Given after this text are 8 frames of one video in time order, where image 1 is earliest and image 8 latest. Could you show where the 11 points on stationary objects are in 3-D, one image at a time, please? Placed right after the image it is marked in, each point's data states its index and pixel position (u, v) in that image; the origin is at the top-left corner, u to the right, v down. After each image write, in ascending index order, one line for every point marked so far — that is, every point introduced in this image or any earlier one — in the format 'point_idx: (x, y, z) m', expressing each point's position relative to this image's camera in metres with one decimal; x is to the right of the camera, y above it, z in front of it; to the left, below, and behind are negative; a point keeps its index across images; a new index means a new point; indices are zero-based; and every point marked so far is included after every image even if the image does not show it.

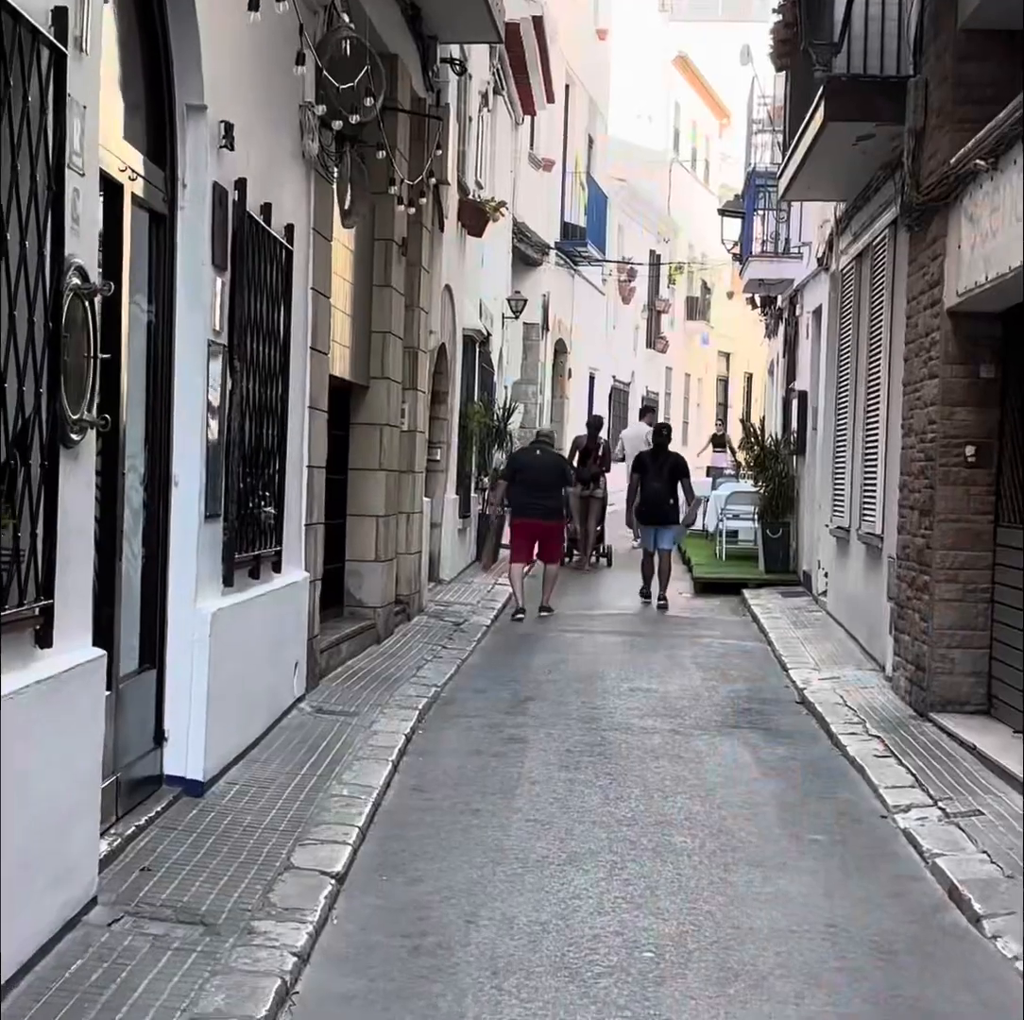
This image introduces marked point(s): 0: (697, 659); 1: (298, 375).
0: (+1.4, -1.1, +10.8) m
1: (-1.2, +0.8, +7.9) m
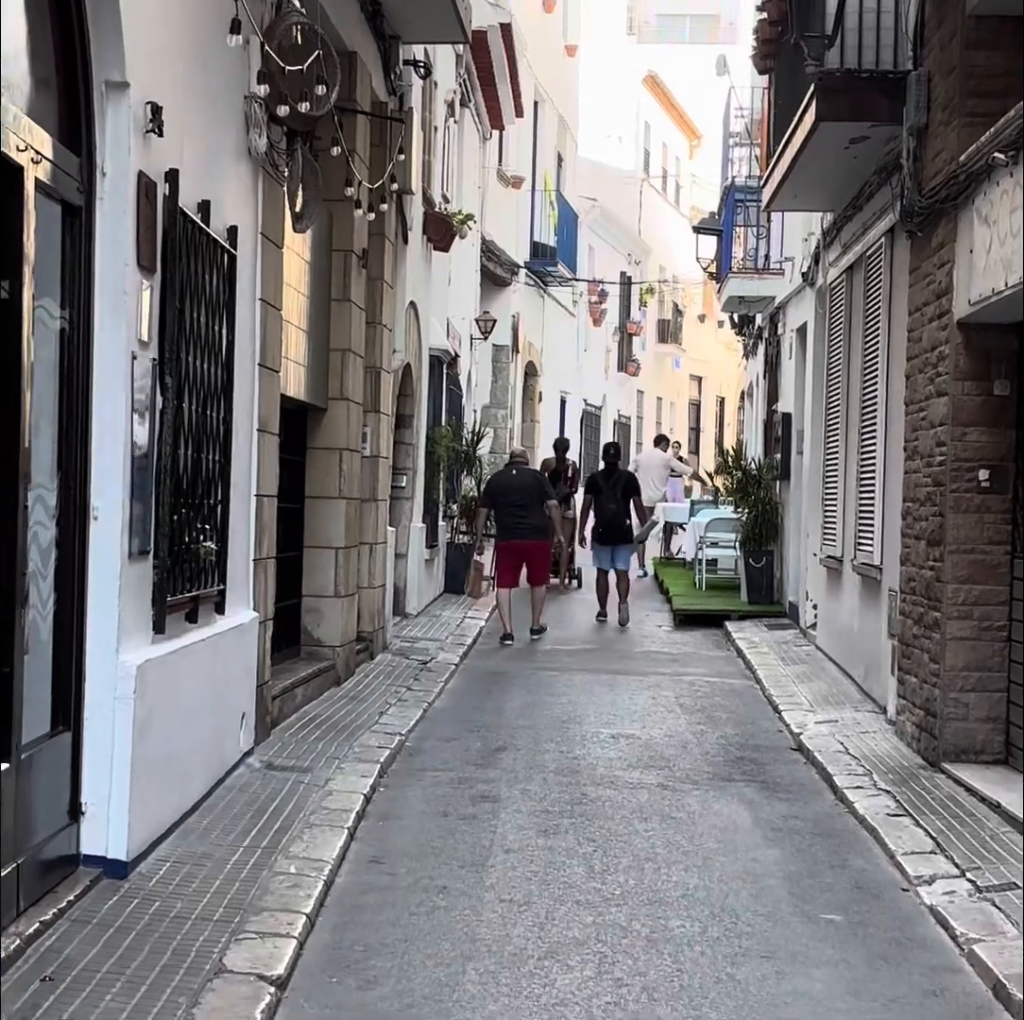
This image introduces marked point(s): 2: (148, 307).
0: (+1.2, -1.3, +10.1) m
1: (-1.3, +0.6, +7.1) m
2: (-1.4, +0.8, +5.4) m
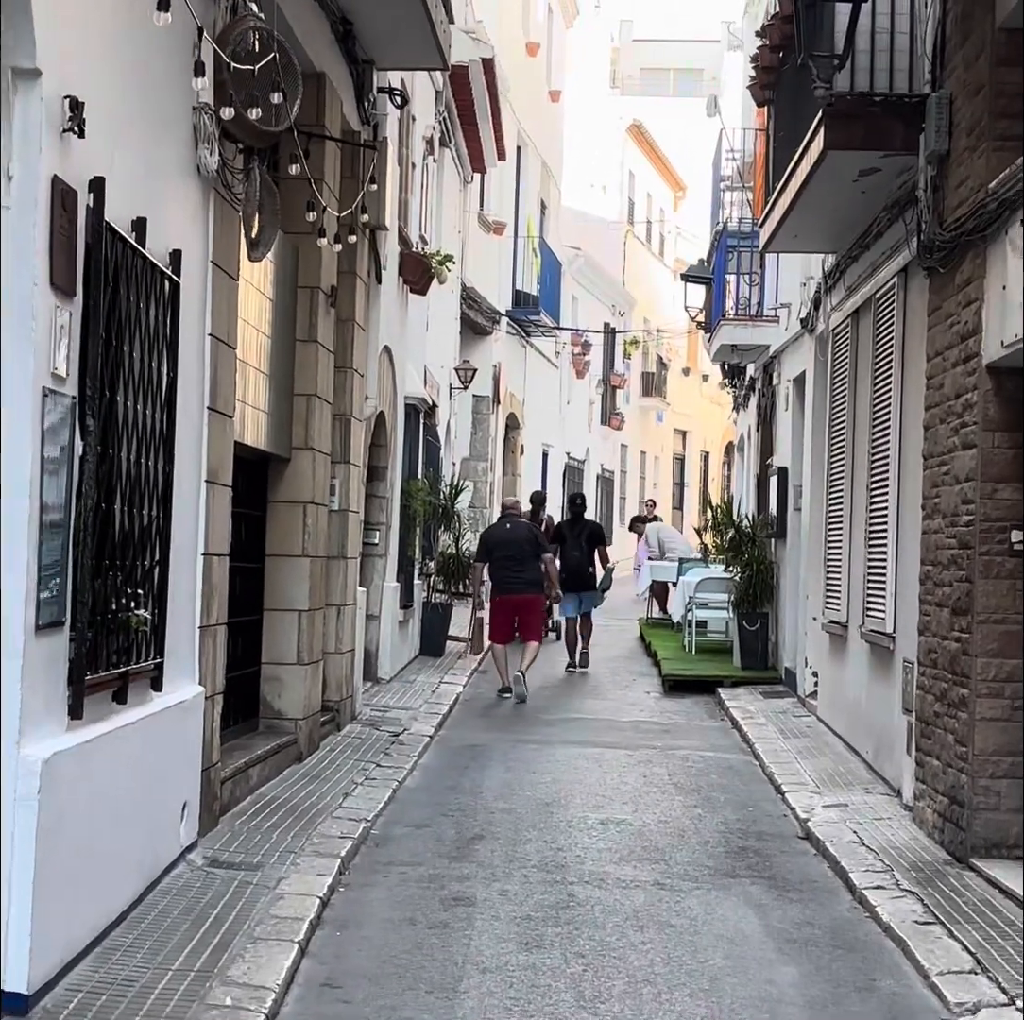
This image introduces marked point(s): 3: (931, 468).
0: (+1.0, -1.7, +9.2) m
1: (-1.4, +0.3, +6.3) m
2: (-1.4, +0.6, +4.6) m
3: (+2.2, +0.2, +7.6) m
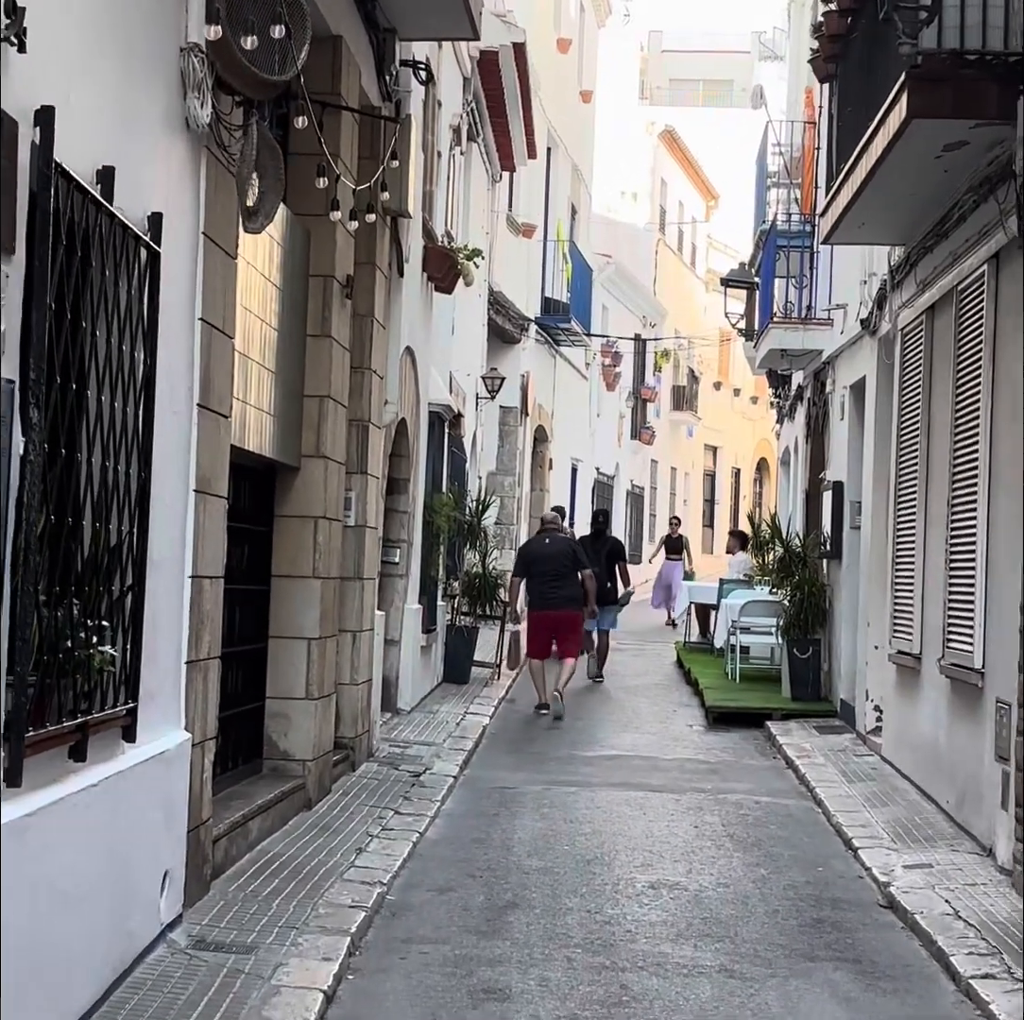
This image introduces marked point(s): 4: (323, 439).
0: (+1.2, -1.8, +8.2) m
1: (-1.2, +0.3, +5.4) m
2: (-1.3, +0.5, +3.7) m
3: (+2.4, +0.1, +6.5) m
4: (-1.0, +0.4, +8.0) m
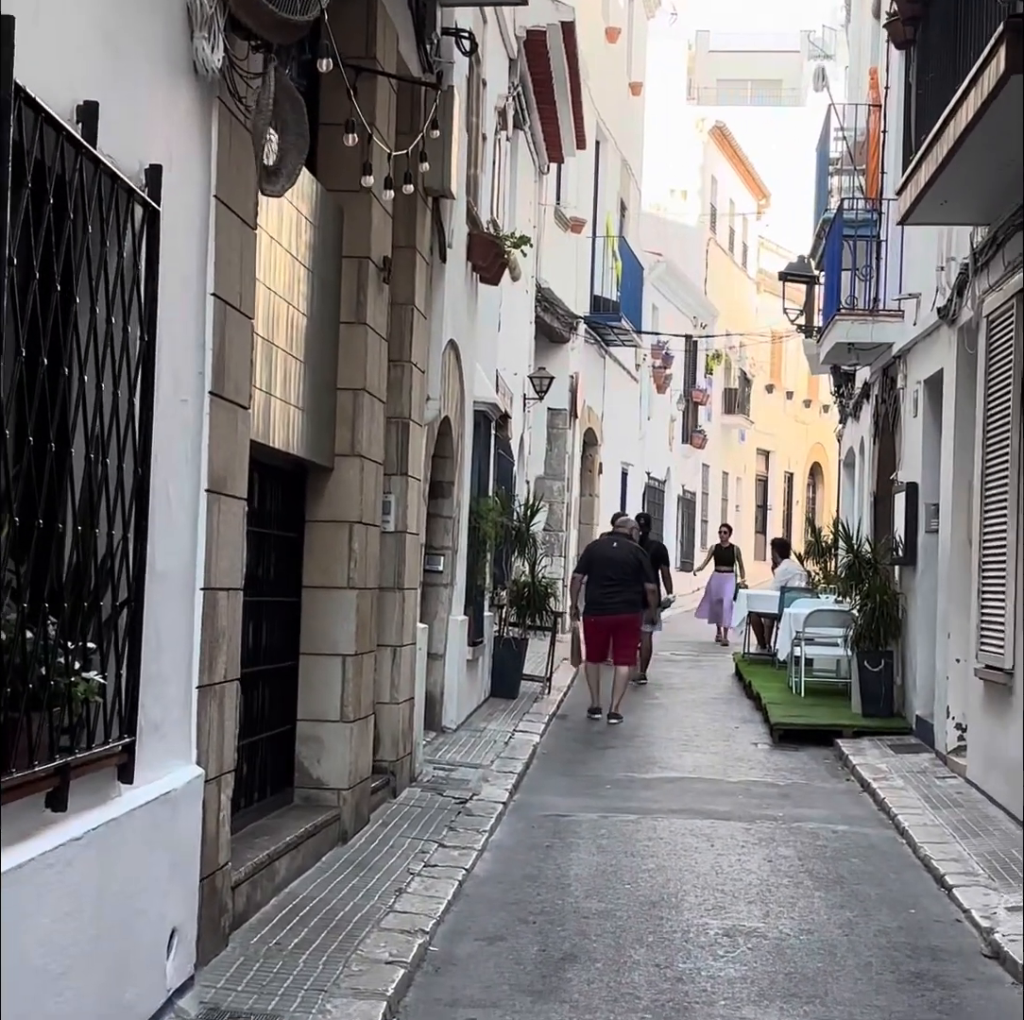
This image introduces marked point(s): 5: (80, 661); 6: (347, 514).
0: (+1.5, -1.8, +7.4) m
1: (-1.1, +0.3, +4.7) m
2: (-1.2, +0.5, +3.0) m
3: (+2.6, +0.1, +5.7) m
4: (-0.8, +0.4, +7.3) m
5: (-1.1, -0.4, +3.8) m
6: (-0.8, 0.0, +7.2) m
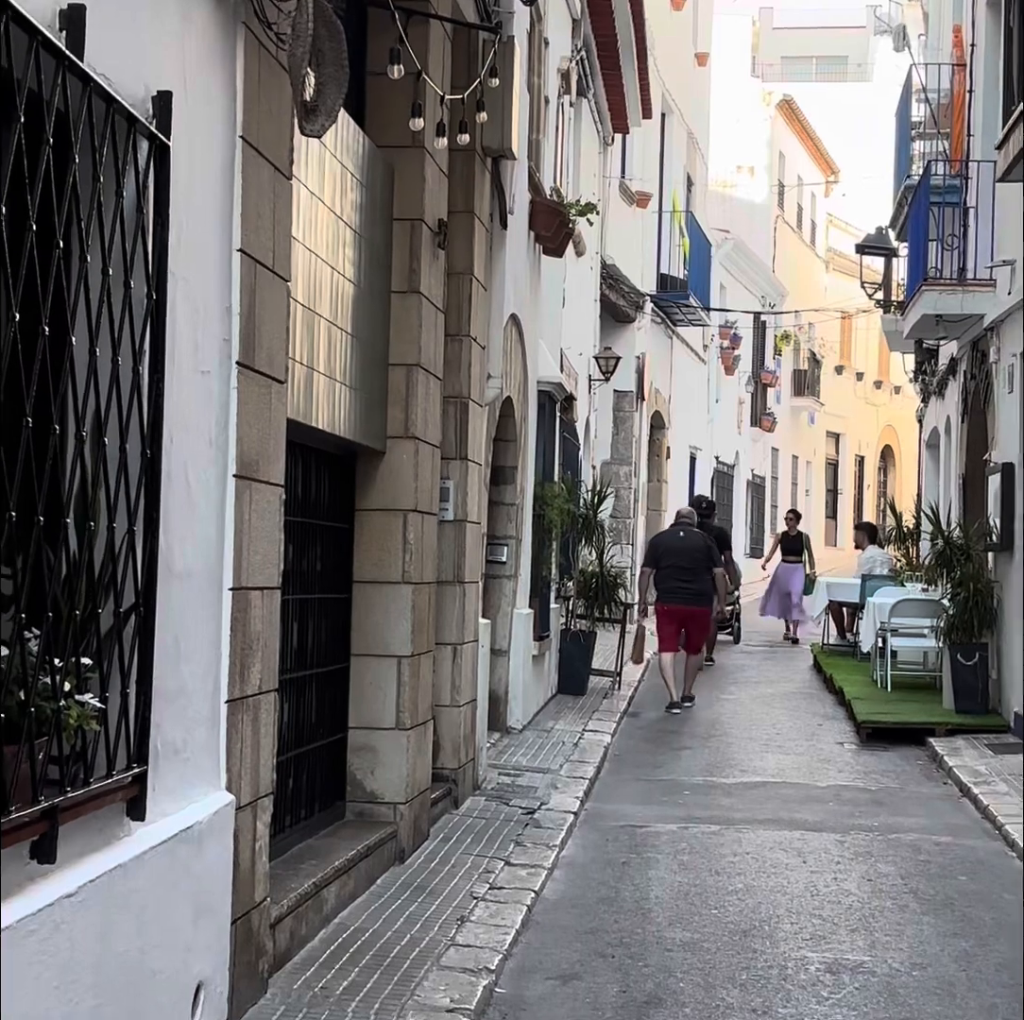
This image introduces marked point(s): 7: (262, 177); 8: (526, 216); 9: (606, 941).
0: (+1.9, -1.7, +6.7) m
1: (-0.9, +0.3, +4.1) m
2: (-1.0, +0.5, +2.4) m
3: (+2.8, +0.2, +4.9) m
4: (-0.5, +0.4, +6.6) m
5: (-1.0, -0.4, +3.2) m
6: (-0.5, 0.0, +6.6) m
7: (-0.8, +1.0, +4.4) m
8: (+0.1, +2.0, +9.8) m
9: (+0.4, -1.7, +5.7) m
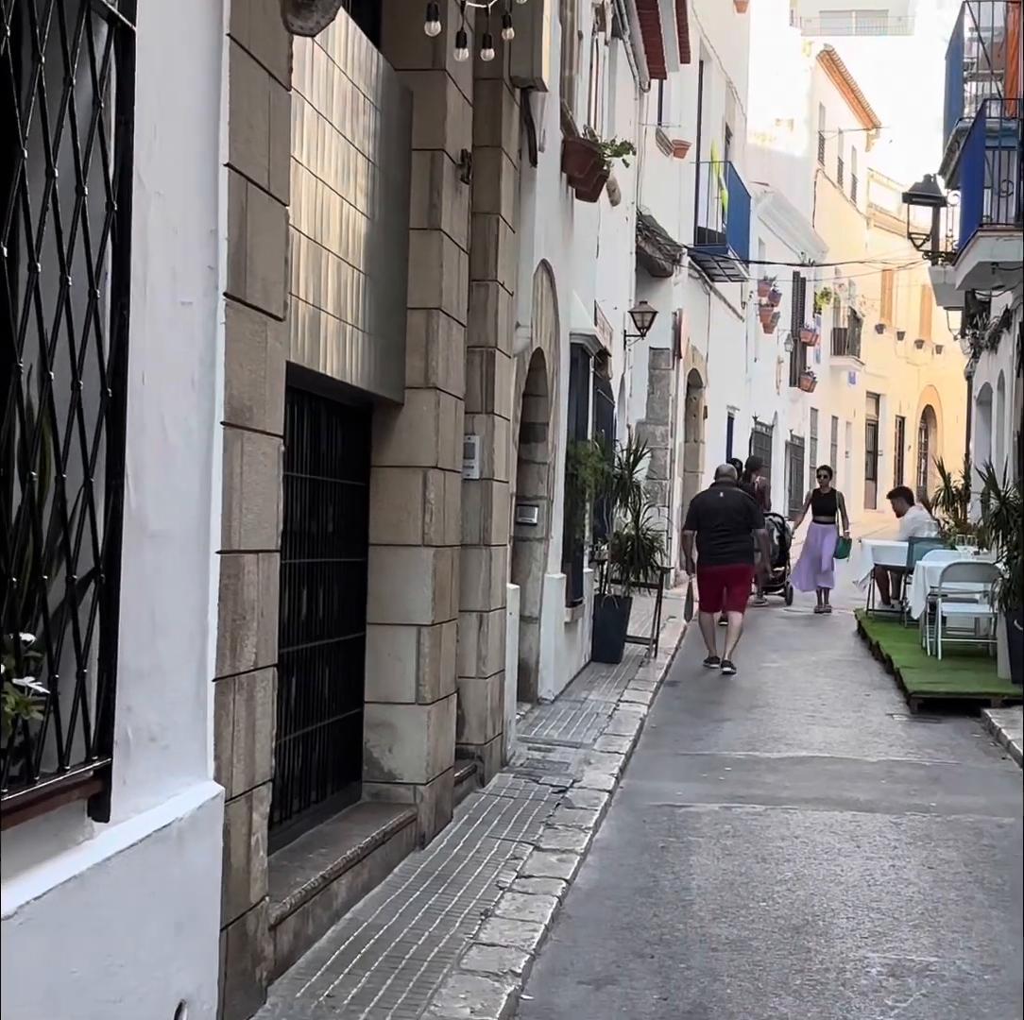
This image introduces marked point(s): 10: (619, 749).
0: (+2.0, -1.6, +6.2) m
1: (-0.8, +0.4, +3.5) m
2: (-1.0, +0.6, +1.8) m
3: (+2.9, +0.4, +4.3) m
4: (-0.3, +0.6, +6.1) m
5: (-0.9, -0.3, +2.7) m
6: (-0.4, +0.2, +6.1) m
7: (-0.7, +1.1, +3.9) m
8: (+0.3, +2.3, +9.2) m
9: (+0.5, -1.5, +5.2) m
10: (+0.6, -1.4, +8.4) m
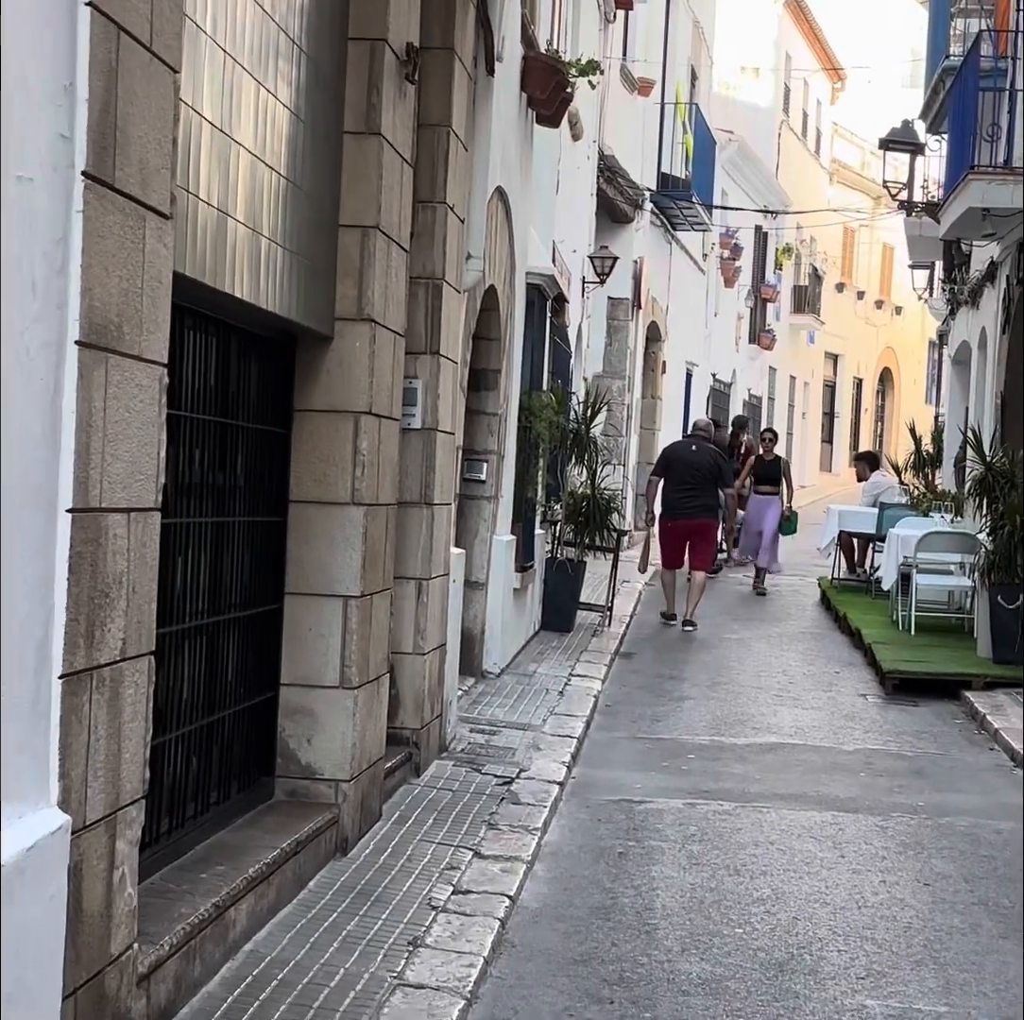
0: (+1.7, -1.4, +5.4) m
1: (-0.9, +0.5, +2.6) m
2: (-1.0, +0.7, +0.9) m
3: (+2.8, +0.4, +3.6) m
4: (-0.5, +0.8, +5.2) m
5: (-1.0, -0.2, +1.8) m
6: (-0.6, +0.4, +5.2) m
7: (-0.8, +1.2, +3.0) m
8: (0.0, +2.5, +8.3) m
9: (+0.3, -1.4, +4.4) m
10: (+0.3, -1.2, +7.6) m
